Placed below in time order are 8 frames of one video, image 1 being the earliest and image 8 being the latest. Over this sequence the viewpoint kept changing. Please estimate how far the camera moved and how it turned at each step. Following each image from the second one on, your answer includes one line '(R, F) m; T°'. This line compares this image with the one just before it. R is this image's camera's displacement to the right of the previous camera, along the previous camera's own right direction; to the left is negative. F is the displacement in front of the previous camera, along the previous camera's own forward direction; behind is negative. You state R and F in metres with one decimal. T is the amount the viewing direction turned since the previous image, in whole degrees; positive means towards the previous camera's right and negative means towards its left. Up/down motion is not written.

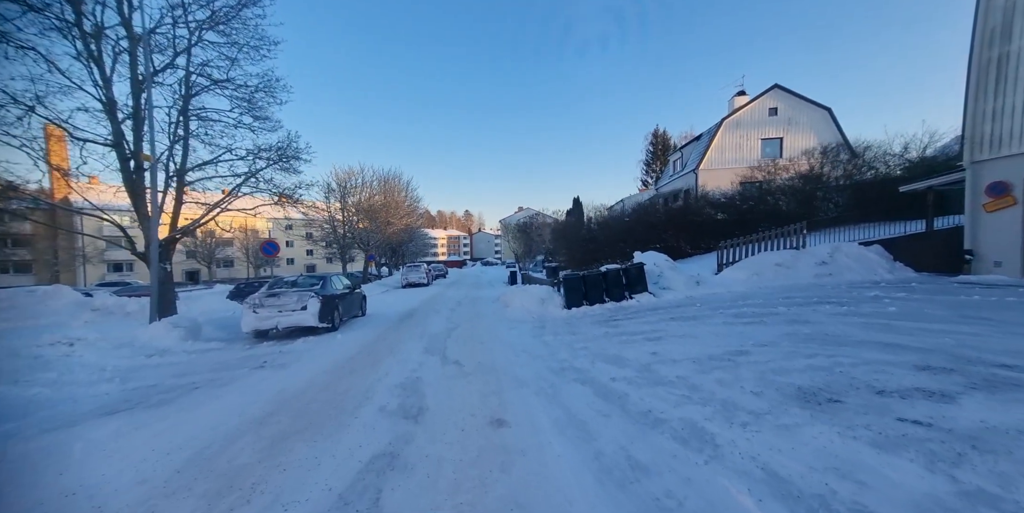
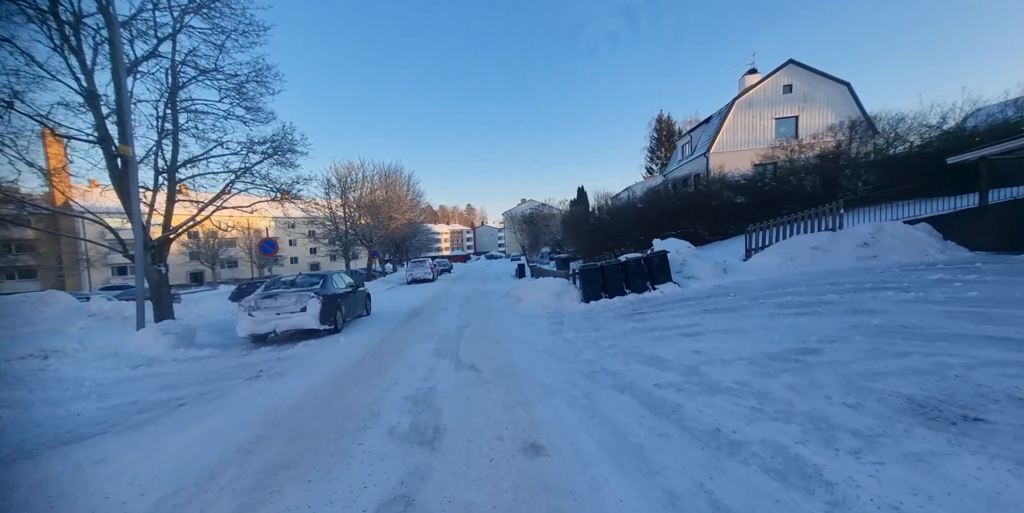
(-0.2, +0.7) m; -1°
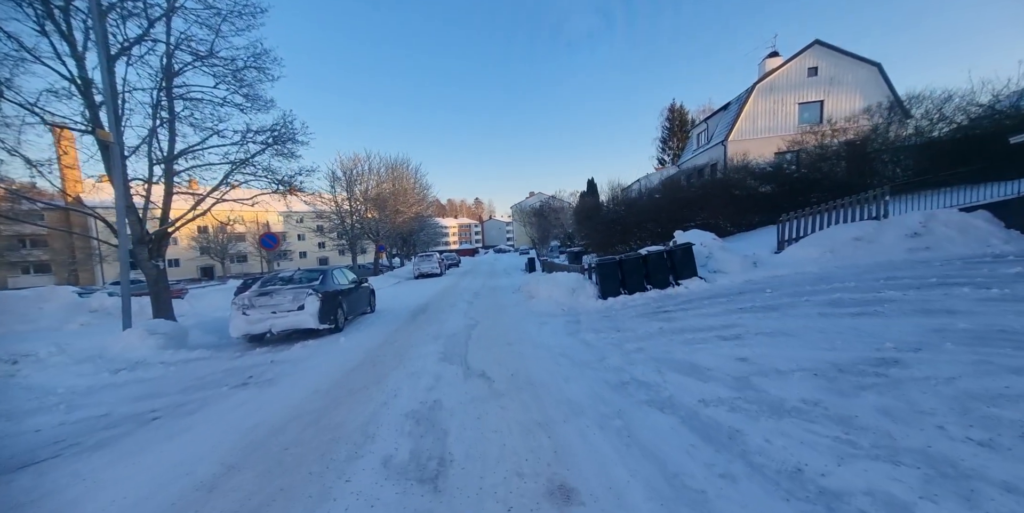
(-0.1, +0.7) m; -1°
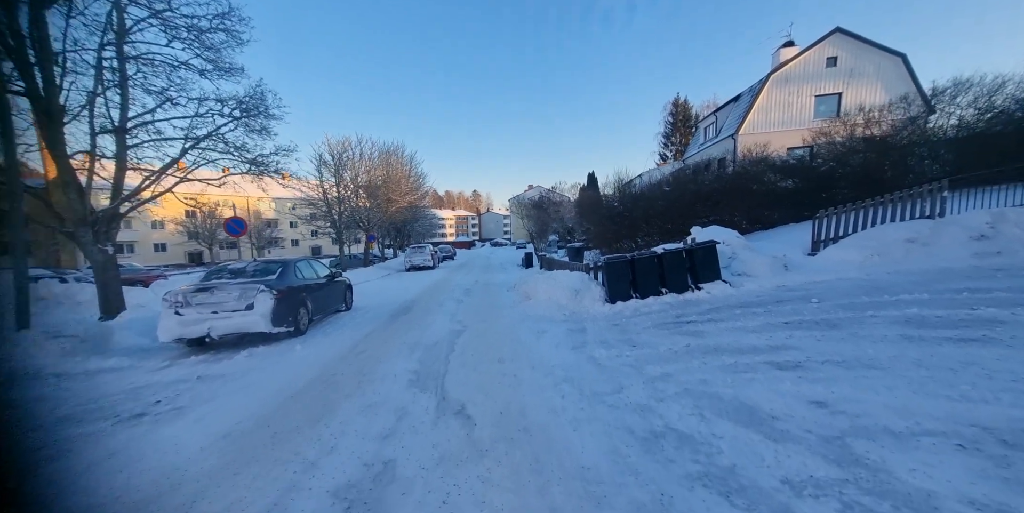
(0.0, +1.3) m; 0°
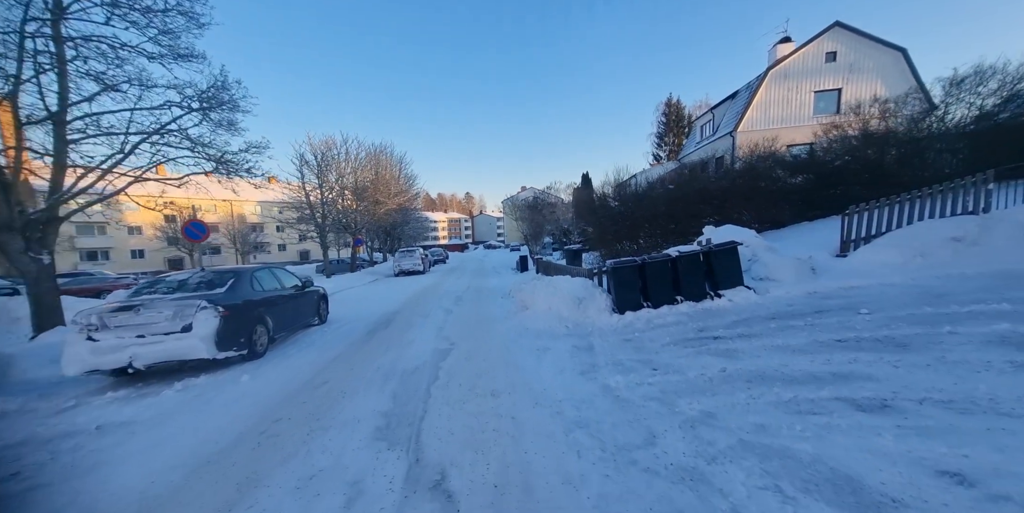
(0.0, +1.0) m; +1°
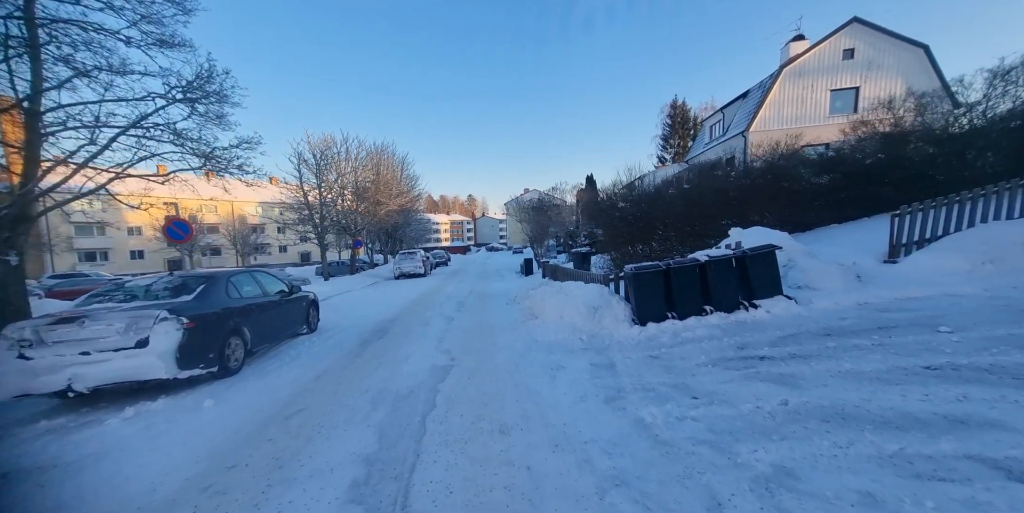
(-0.1, +0.8) m; 0°
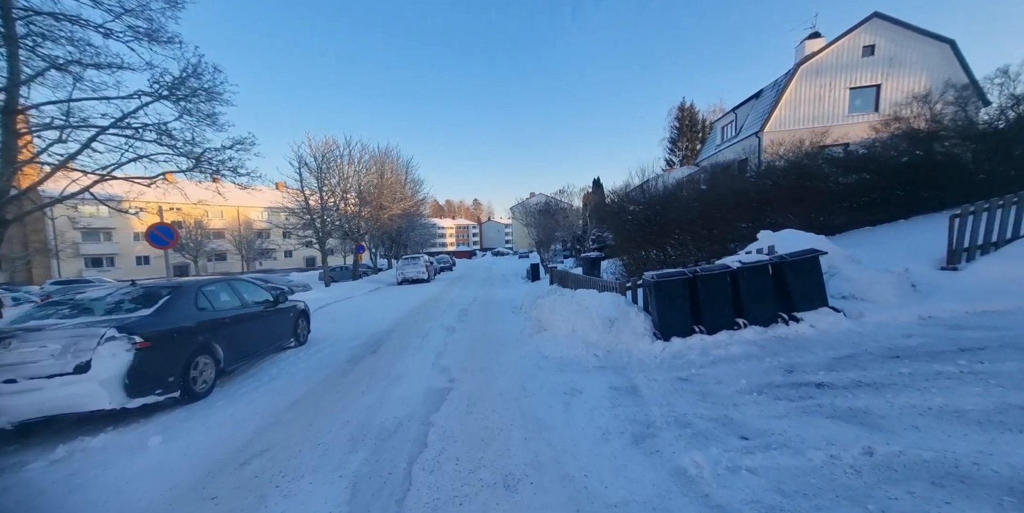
(0.0, +0.7) m; -1°
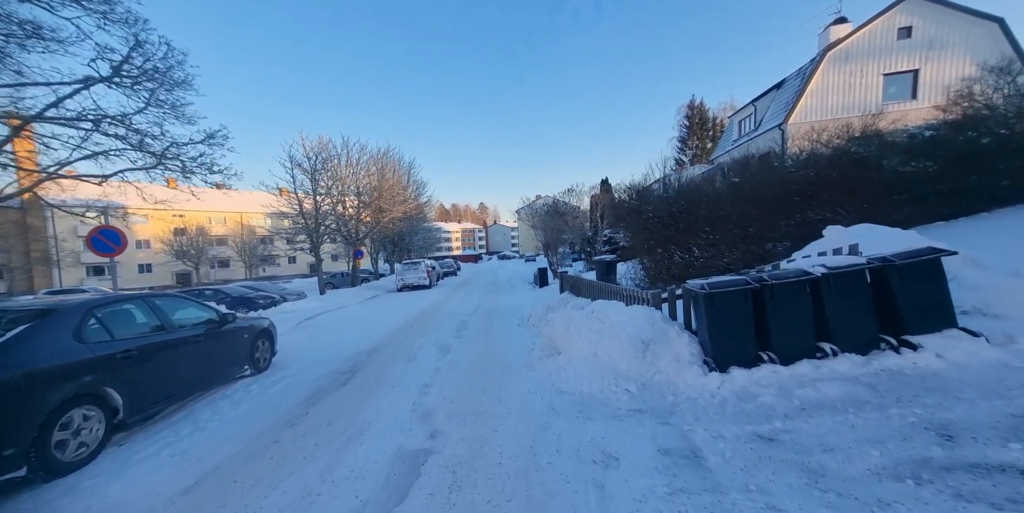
(0.0, +1.4) m; -1°
